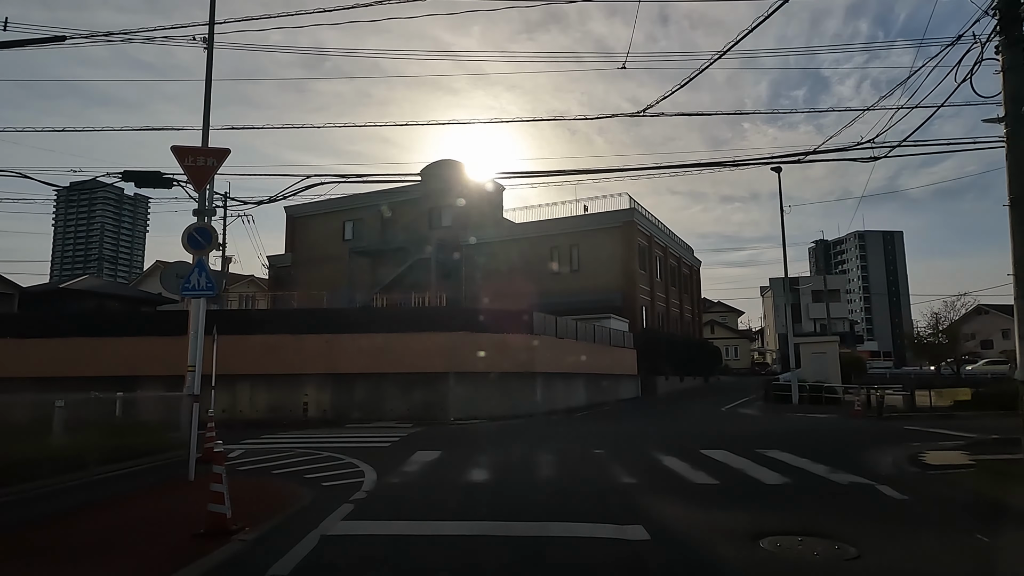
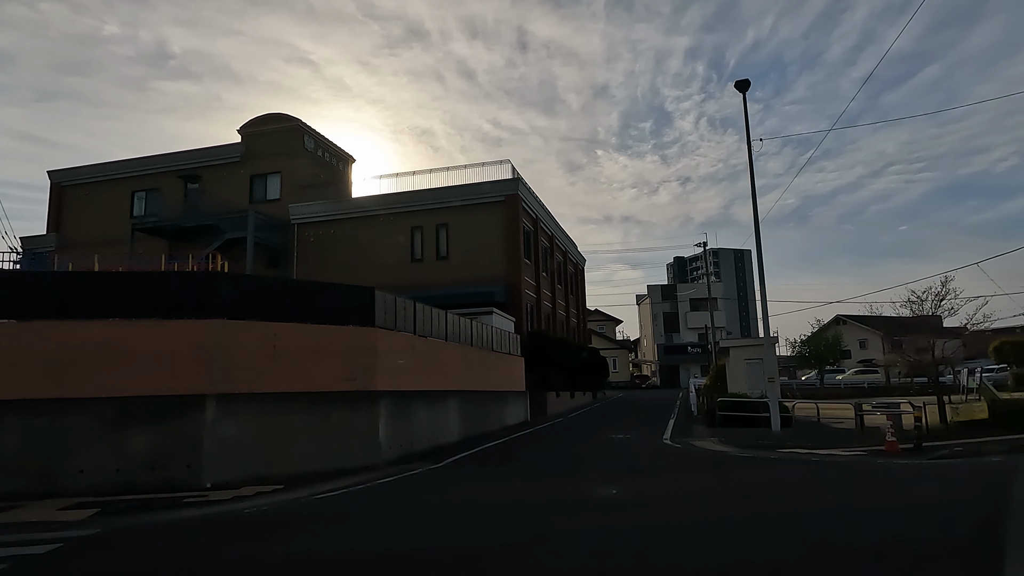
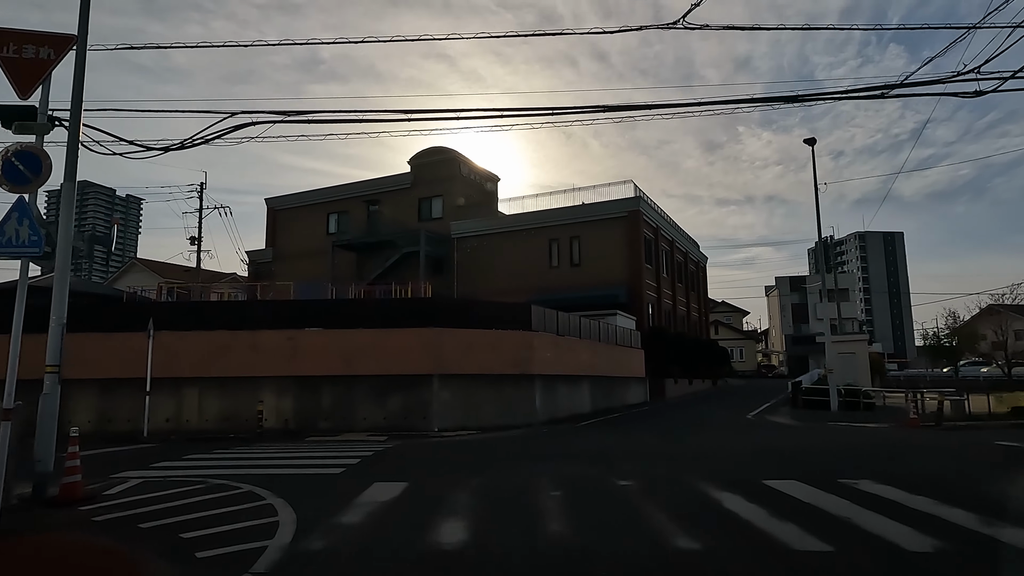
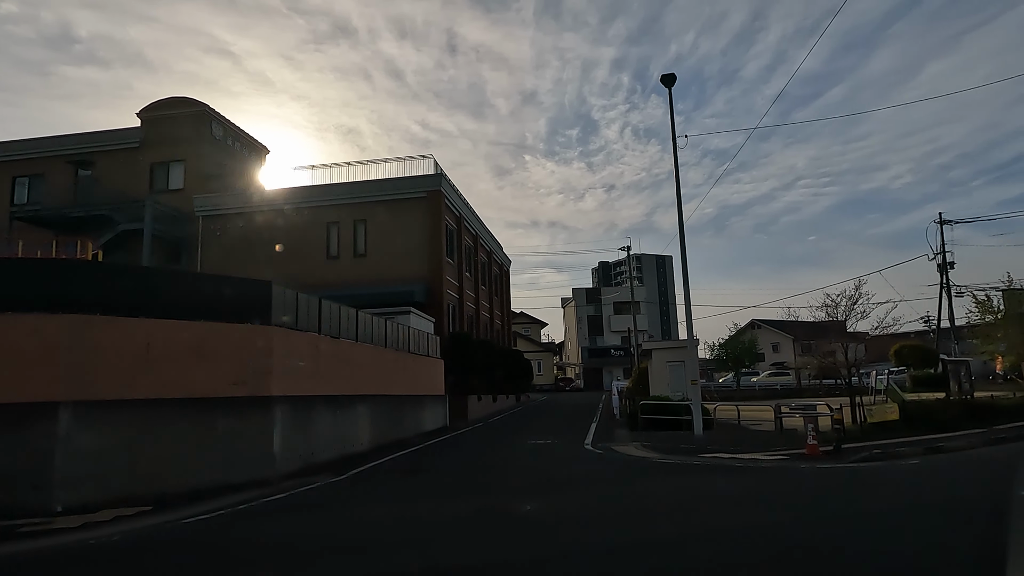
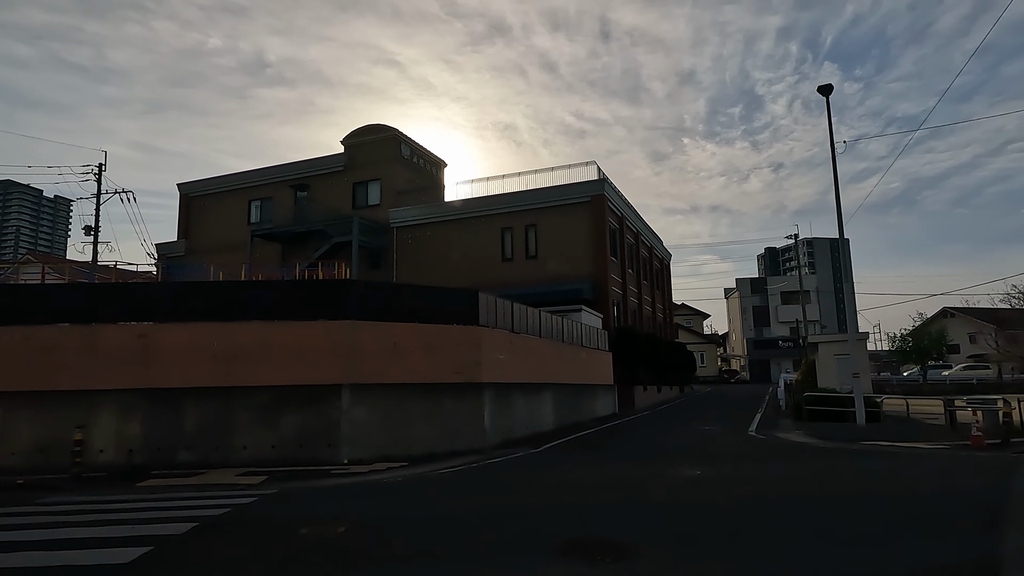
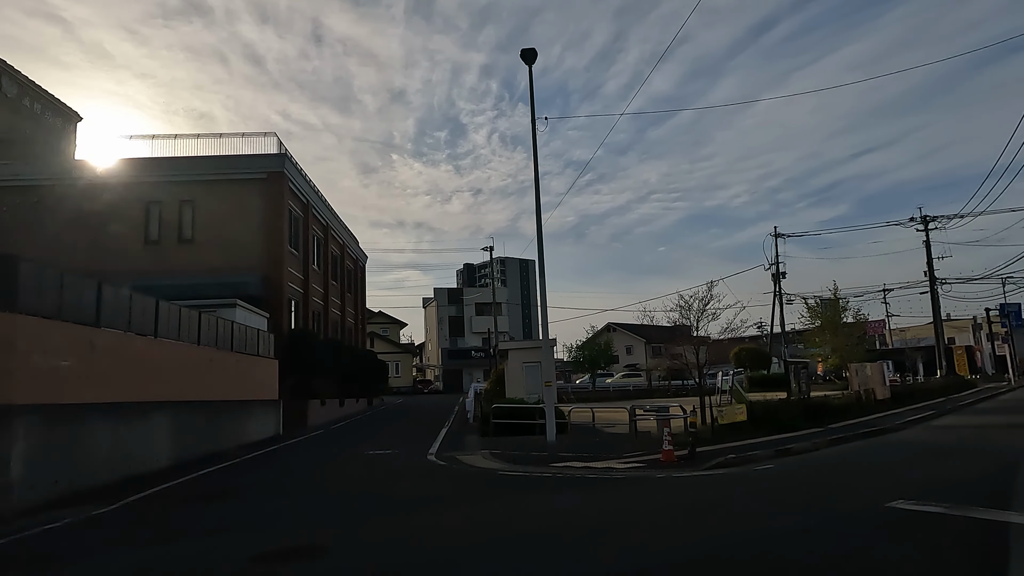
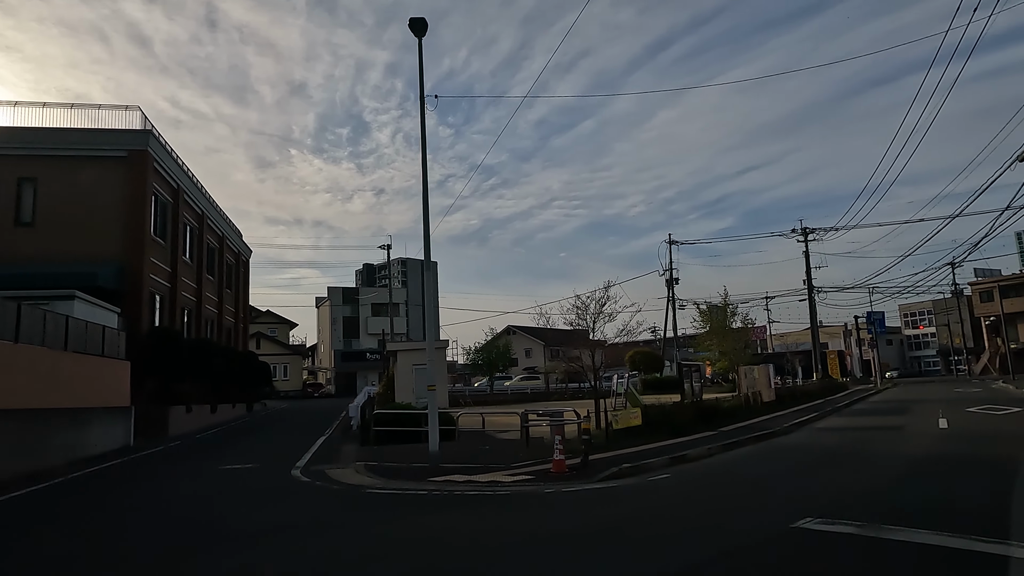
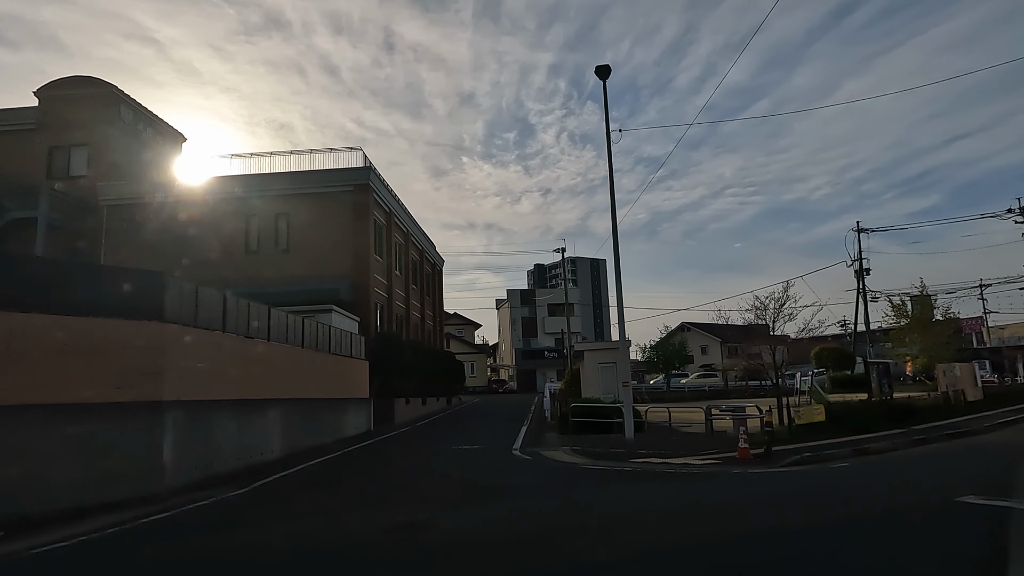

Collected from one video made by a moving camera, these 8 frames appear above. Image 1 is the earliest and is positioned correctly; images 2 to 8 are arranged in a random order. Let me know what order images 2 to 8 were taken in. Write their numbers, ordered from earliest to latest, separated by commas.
3, 5, 2, 4, 8, 6, 7
